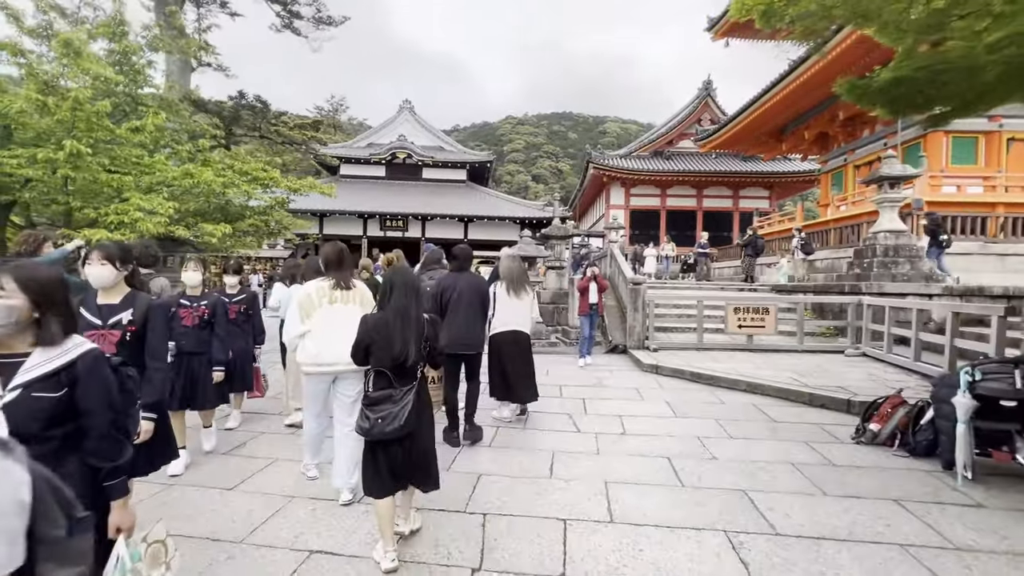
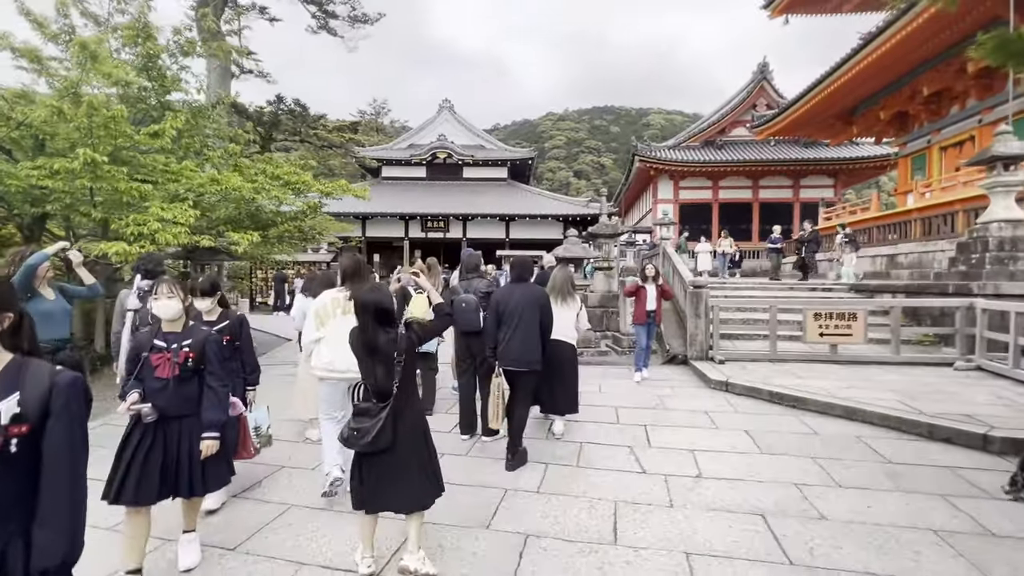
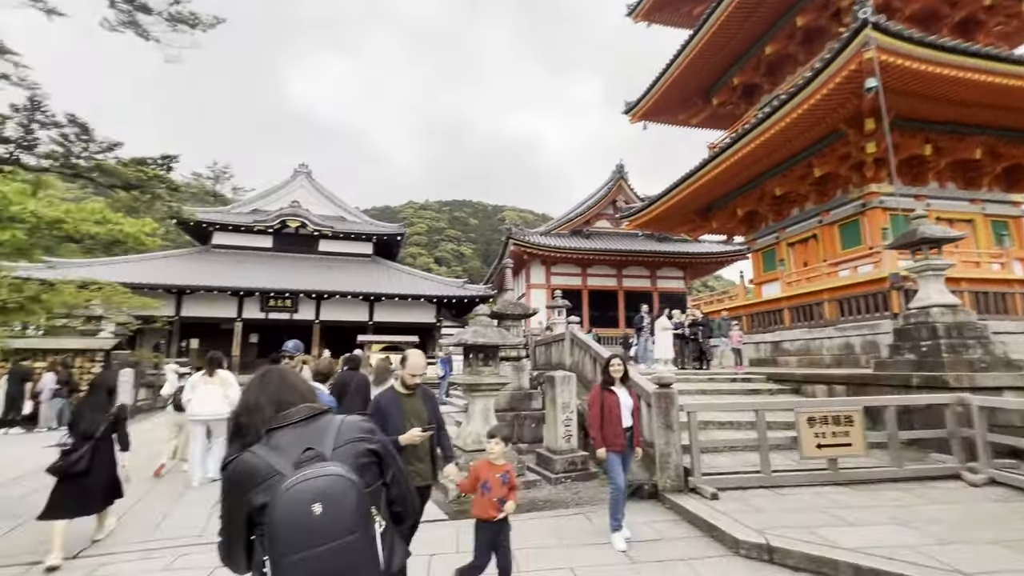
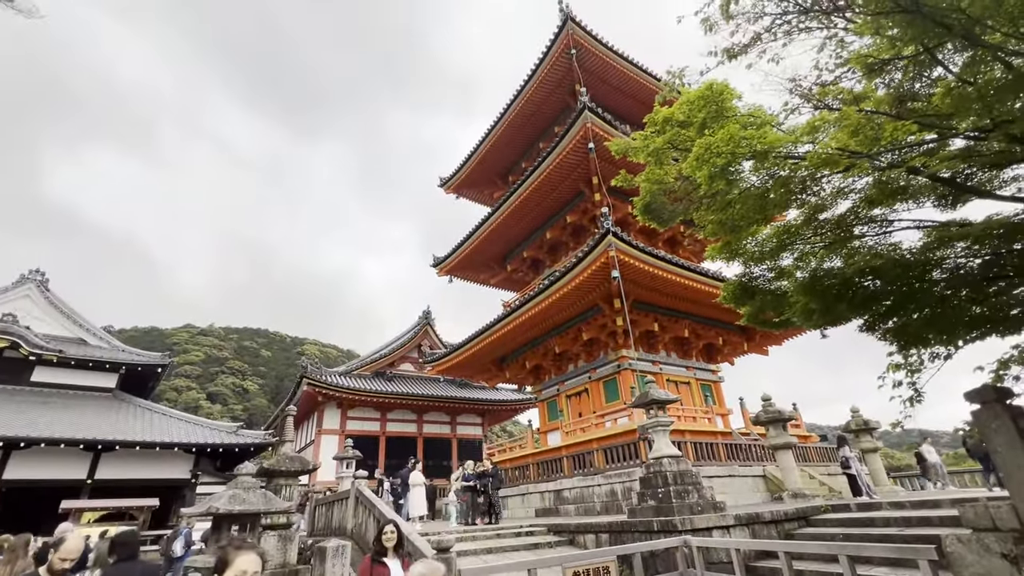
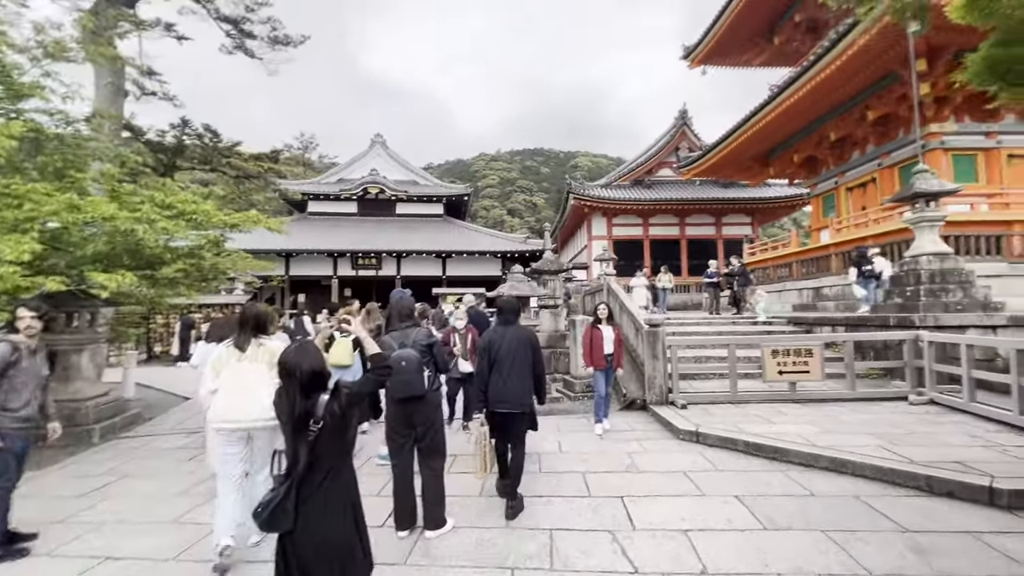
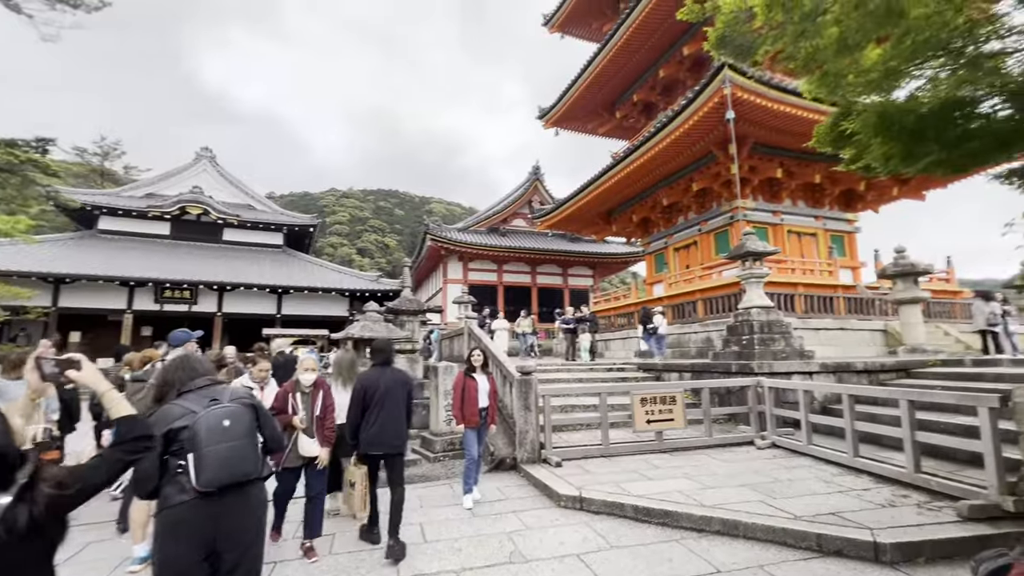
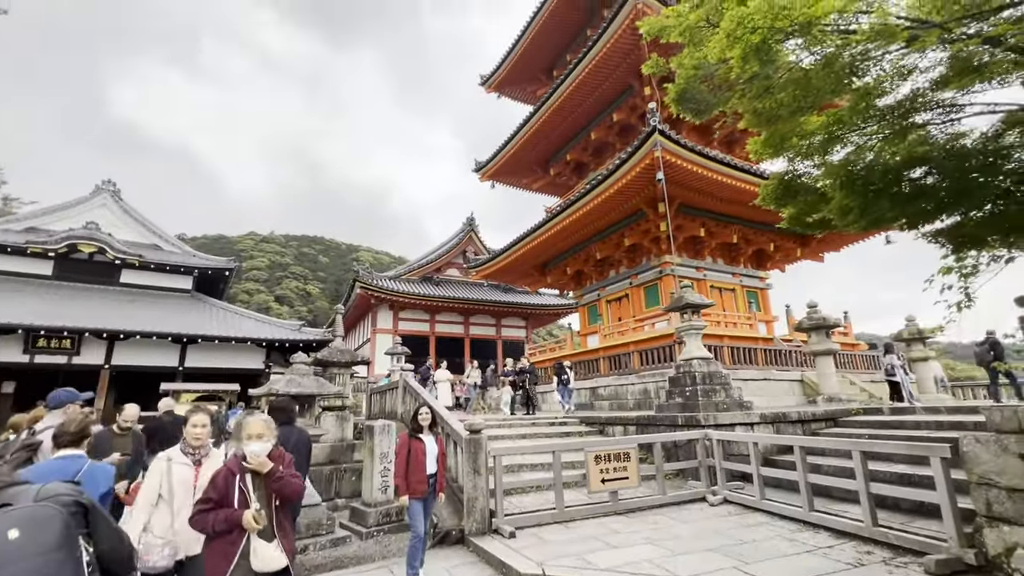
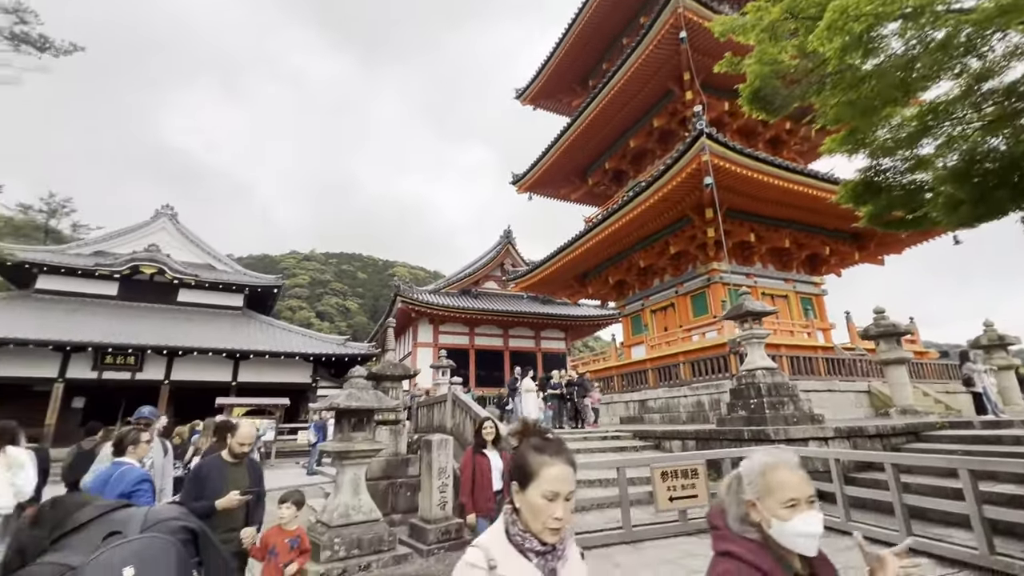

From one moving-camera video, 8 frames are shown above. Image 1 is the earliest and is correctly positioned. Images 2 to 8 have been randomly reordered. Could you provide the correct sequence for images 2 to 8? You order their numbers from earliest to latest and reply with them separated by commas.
2, 5, 6, 7, 4, 8, 3
